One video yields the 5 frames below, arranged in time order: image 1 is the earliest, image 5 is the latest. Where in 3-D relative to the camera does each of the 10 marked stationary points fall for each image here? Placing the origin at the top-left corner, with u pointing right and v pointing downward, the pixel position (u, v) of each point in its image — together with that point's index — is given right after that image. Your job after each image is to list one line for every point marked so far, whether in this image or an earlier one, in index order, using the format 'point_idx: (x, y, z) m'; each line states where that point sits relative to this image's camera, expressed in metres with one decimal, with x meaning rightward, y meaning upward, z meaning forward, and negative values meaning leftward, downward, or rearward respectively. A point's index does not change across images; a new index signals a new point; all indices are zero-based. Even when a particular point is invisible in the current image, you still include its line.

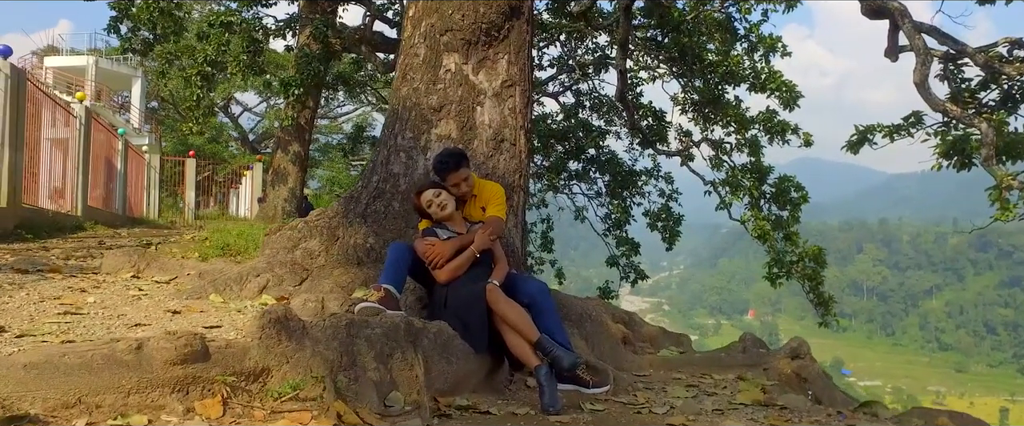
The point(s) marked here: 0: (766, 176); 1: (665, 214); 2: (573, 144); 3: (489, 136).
0: (+4.2, +0.6, +11.5) m
1: (+2.7, 0.0, +12.6) m
2: (+1.1, +1.1, +11.8) m
3: (-0.2, +0.7, +5.7) m
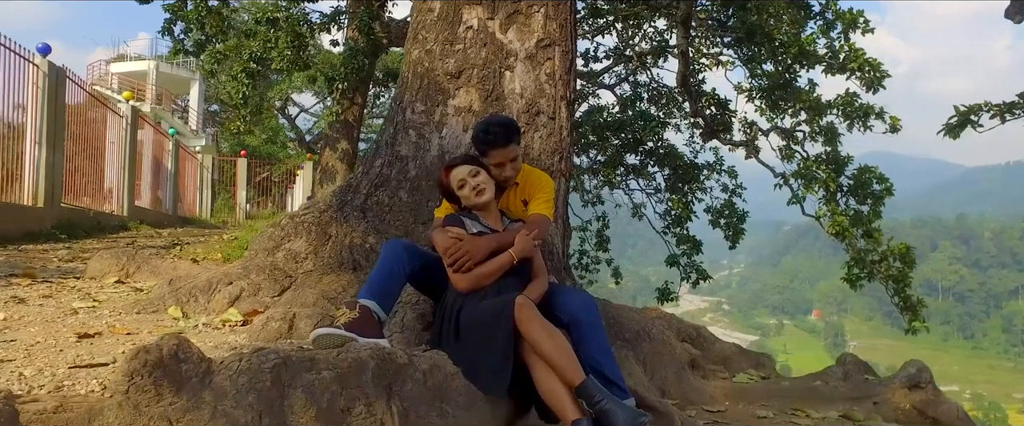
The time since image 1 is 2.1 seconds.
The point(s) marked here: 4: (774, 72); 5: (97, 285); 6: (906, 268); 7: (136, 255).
0: (+5.0, +0.7, +10.0) m
1: (+3.6, +0.1, +11.2) m
2: (+1.8, +1.2, +10.5) m
3: (+0.1, +0.7, +4.6) m
4: (+4.0, +2.1, +10.5) m
5: (-3.3, -0.6, +5.3) m
6: (+5.6, -0.8, +9.5) m
7: (-3.4, -0.4, +6.0) m
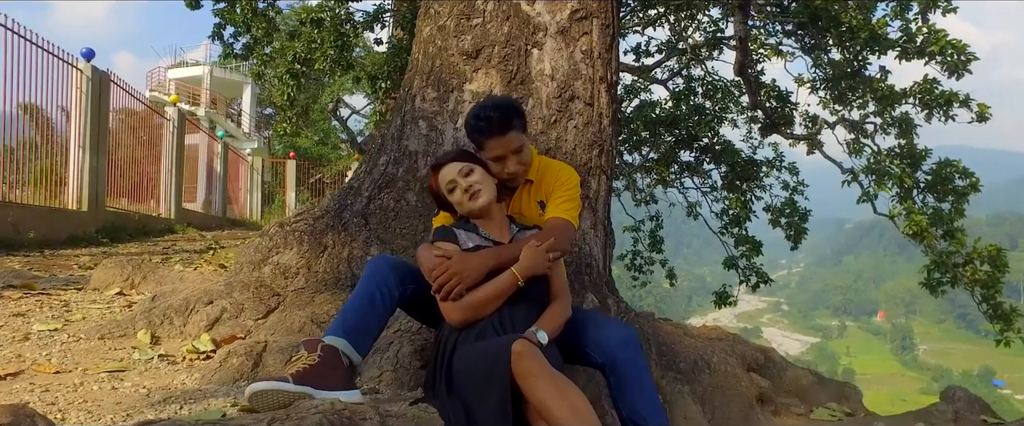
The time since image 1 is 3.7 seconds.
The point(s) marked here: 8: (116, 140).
0: (+5.5, +0.7, +8.9) m
1: (+4.2, +0.1, +10.2) m
2: (+2.5, +1.2, +9.6) m
3: (+0.2, +0.7, +3.9) m
4: (+4.6, +2.1, +9.4) m
5: (-3.1, -0.6, +4.9) m
6: (+6.2, -0.8, +8.4) m
7: (-3.1, -0.4, +5.5) m
8: (-7.9, +1.4, +13.5) m
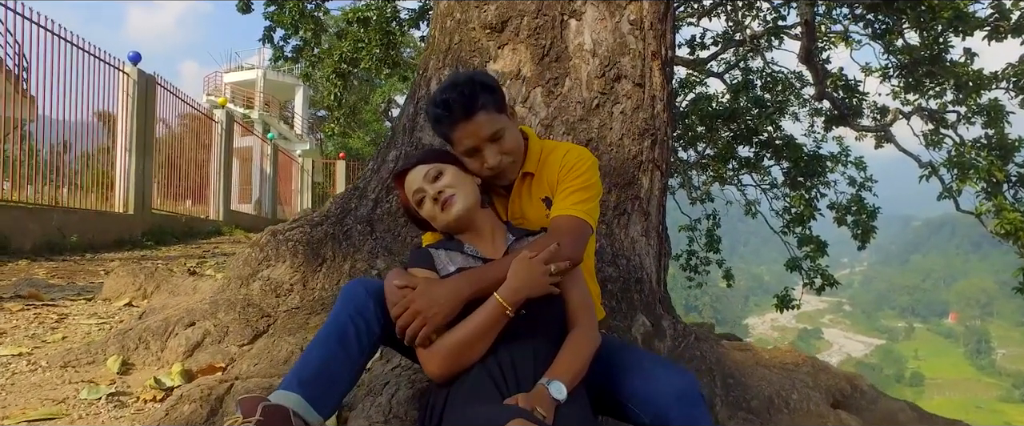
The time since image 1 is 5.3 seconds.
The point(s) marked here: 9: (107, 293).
0: (+6.1, +0.7, +7.8) m
1: (+4.9, +0.1, +9.2) m
2: (+3.1, +1.2, +8.8) m
3: (+0.4, +0.7, +3.2) m
4: (+5.1, +2.2, +8.4) m
5: (-2.8, -0.7, +4.5) m
6: (+6.7, -0.8, +7.2) m
7: (-2.8, -0.5, +5.1) m
8: (-7.0, +1.4, +13.4) m
9: (-3.2, -0.6, +5.2) m
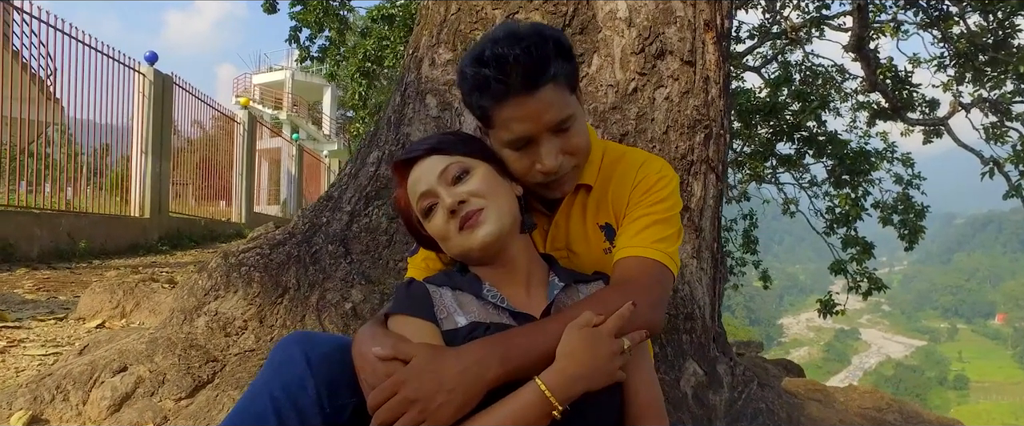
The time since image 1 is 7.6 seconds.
0: (+6.3, +0.7, +6.9) m
1: (+5.2, +0.1, +8.3) m
2: (+3.4, +1.1, +8.0) m
3: (+0.4, +0.6, +2.5) m
4: (+5.4, +2.1, +7.5) m
5: (-2.7, -0.7, +3.9) m
6: (+6.9, -0.8, +6.3) m
7: (-2.6, -0.5, +4.6) m
8: (-6.5, +1.3, +13.1) m
9: (-3.0, -0.7, +4.6) m
